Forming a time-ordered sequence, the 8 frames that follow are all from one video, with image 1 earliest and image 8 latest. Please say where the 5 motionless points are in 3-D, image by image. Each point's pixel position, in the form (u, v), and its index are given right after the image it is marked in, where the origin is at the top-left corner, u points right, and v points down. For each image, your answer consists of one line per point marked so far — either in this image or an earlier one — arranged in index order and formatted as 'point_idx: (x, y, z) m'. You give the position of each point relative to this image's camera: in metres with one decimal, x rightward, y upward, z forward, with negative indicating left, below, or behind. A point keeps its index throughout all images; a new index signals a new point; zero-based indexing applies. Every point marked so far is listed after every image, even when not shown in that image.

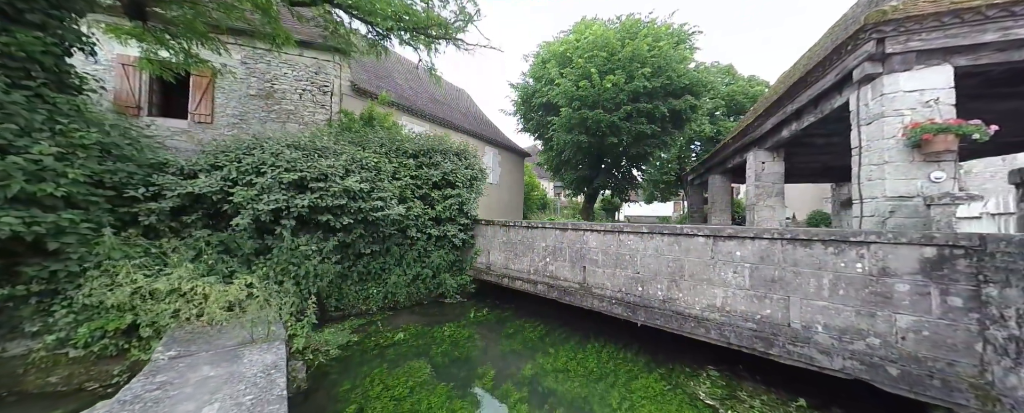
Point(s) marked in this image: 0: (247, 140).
0: (-3.2, +0.8, +3.4) m
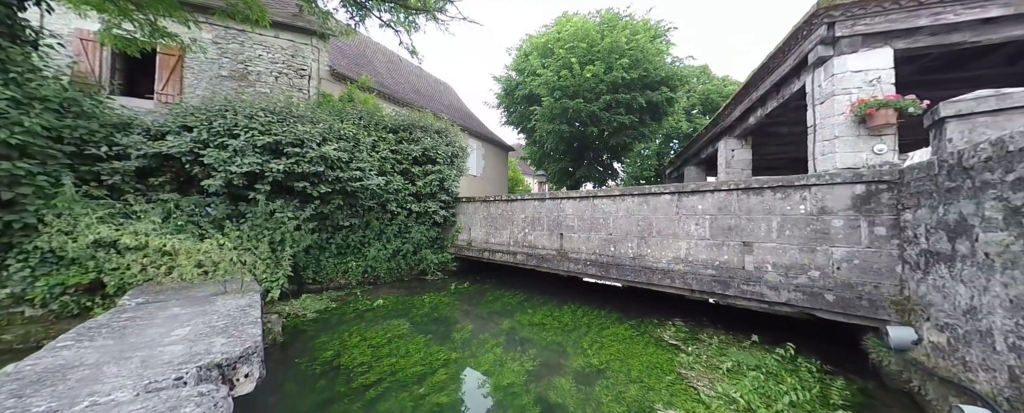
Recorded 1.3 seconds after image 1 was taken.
0: (-3.4, +1.2, +3.3) m
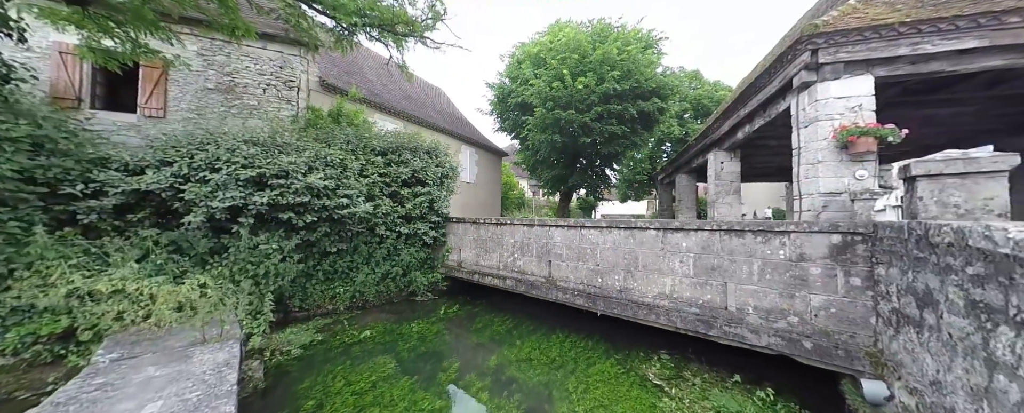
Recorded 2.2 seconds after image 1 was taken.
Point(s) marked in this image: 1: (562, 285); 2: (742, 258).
0: (-3.6, +0.8, +3.3) m
1: (+0.6, -1.0, +3.5) m
2: (+1.9, -0.4, +2.4) m
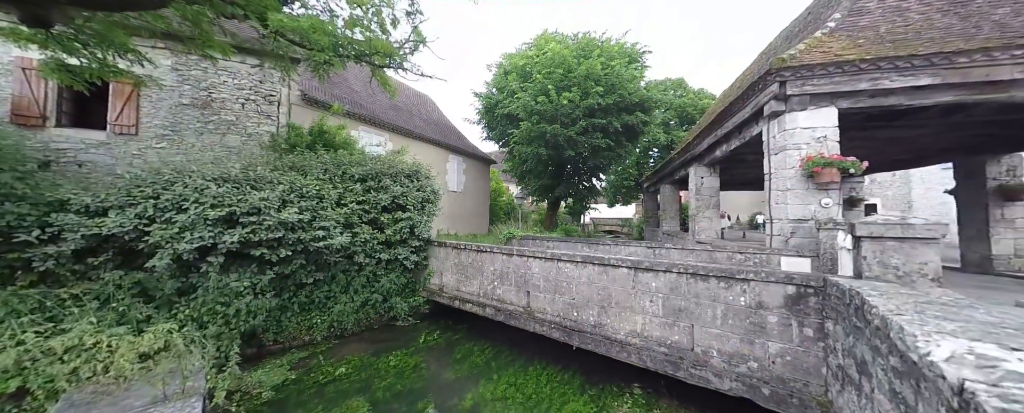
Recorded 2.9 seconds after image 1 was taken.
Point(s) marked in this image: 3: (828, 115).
0: (-3.8, +0.4, +3.2) m
1: (+0.3, -1.4, +3.6) m
2: (+1.7, -0.8, +2.5) m
3: (+4.6, +1.3, +4.1) m
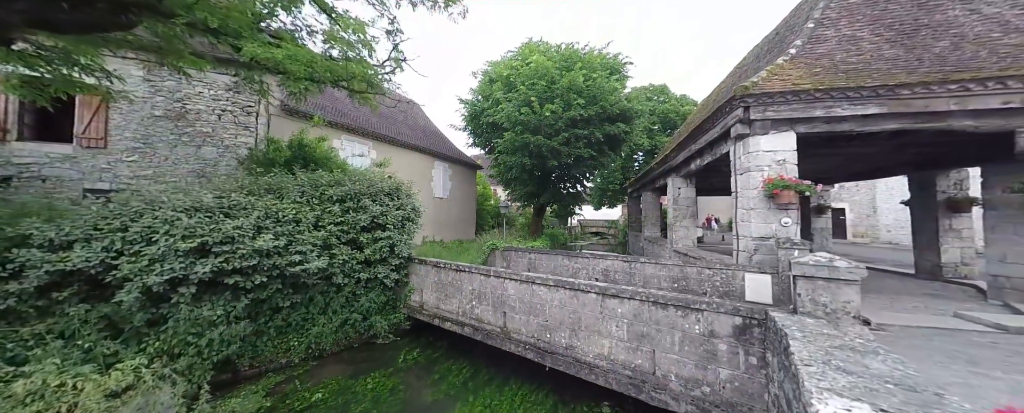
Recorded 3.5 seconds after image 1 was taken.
0: (-4.1, +0.1, +3.1) m
1: (0.0, -1.7, +3.7) m
2: (+1.4, -1.1, +2.6) m
3: (+4.3, +1.0, +4.4) m
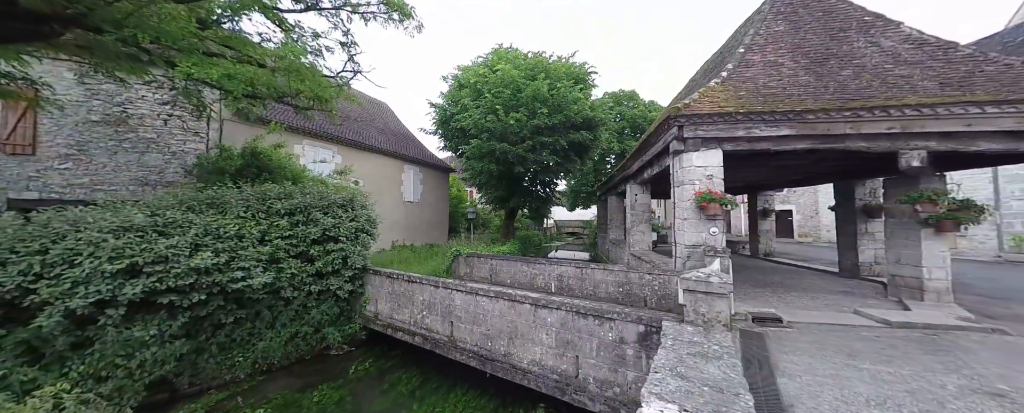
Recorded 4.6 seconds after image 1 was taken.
0: (-4.8, -0.1, +3.0) m
1: (-0.7, -1.9, +3.9) m
2: (+0.8, -1.3, +2.9) m
3: (+3.5, +0.8, +4.9) m
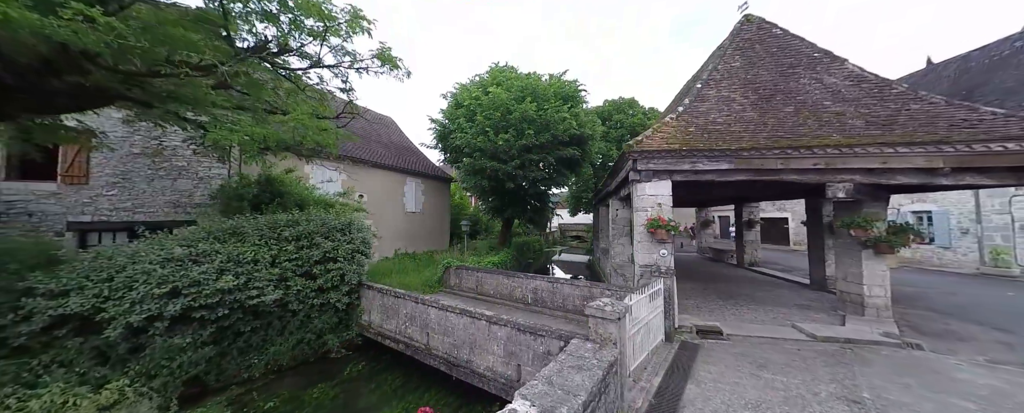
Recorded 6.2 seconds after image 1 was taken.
0: (-5.4, -0.6, +3.9) m
1: (-1.3, -2.3, +4.6) m
2: (+0.2, -1.8, +3.6) m
3: (+2.9, +0.4, +5.5) m
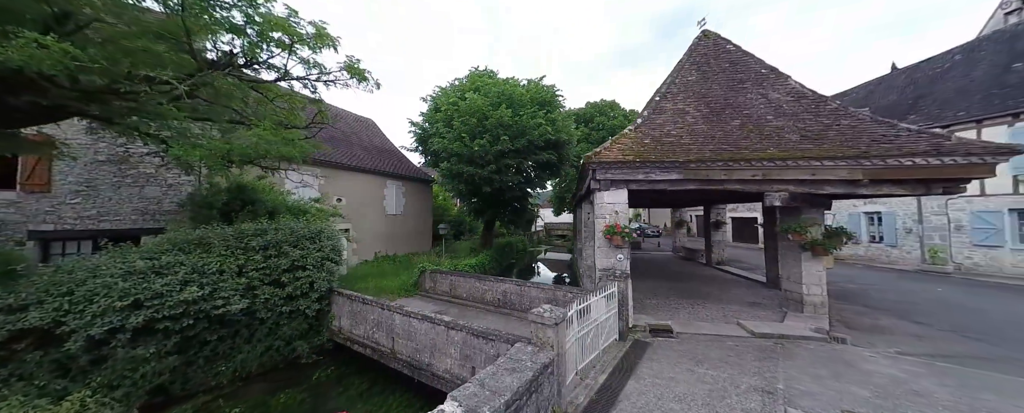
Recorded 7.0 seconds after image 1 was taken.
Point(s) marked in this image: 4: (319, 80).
0: (-6.0, -0.8, +4.0) m
1: (-1.9, -2.5, +4.8) m
2: (-0.5, -2.0, +3.9) m
3: (+2.2, +0.2, +5.8) m
4: (-4.1, +2.7, +6.1) m
